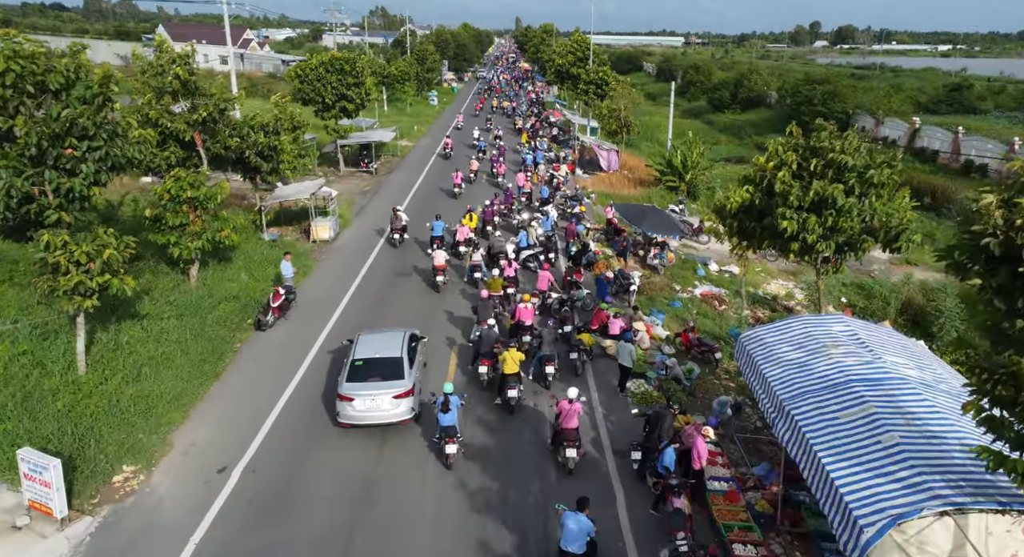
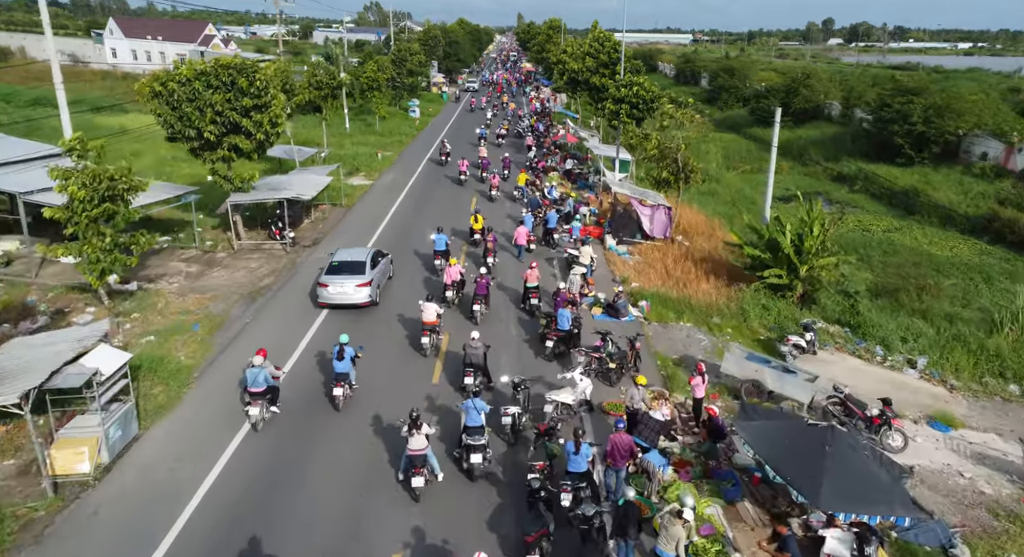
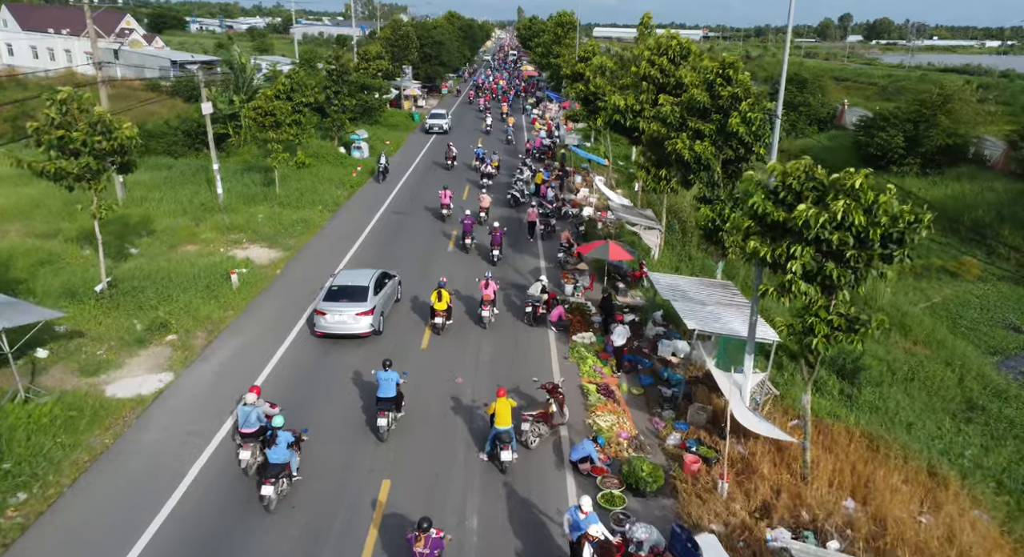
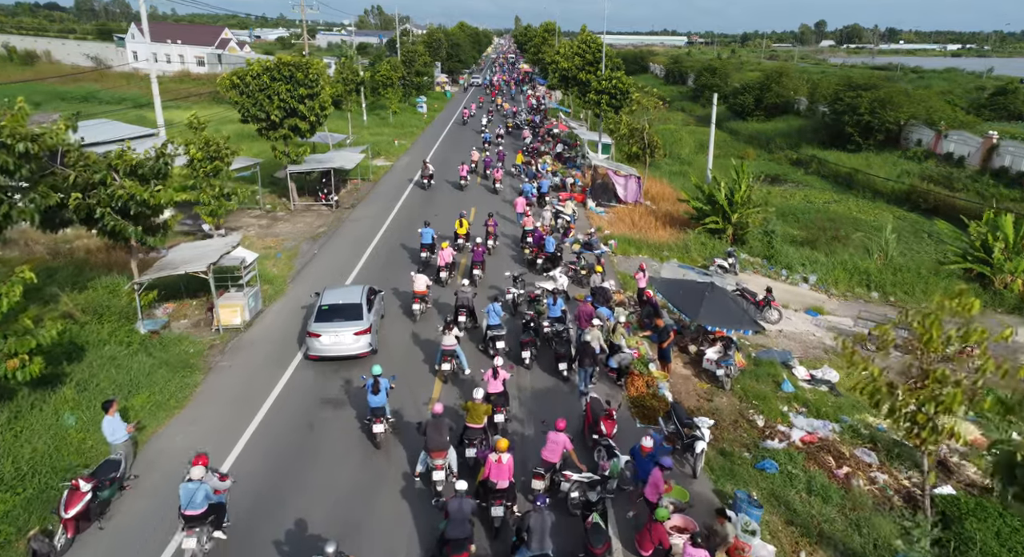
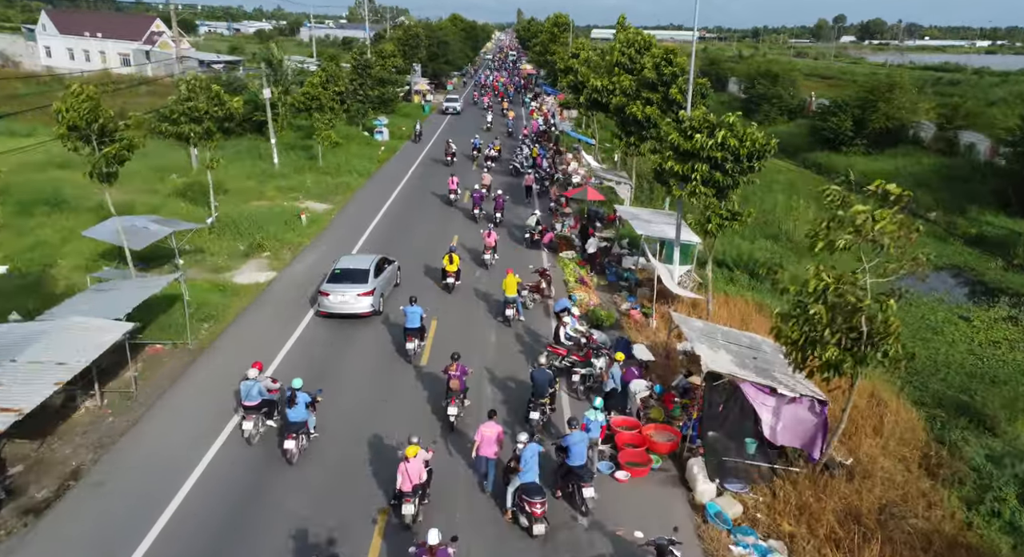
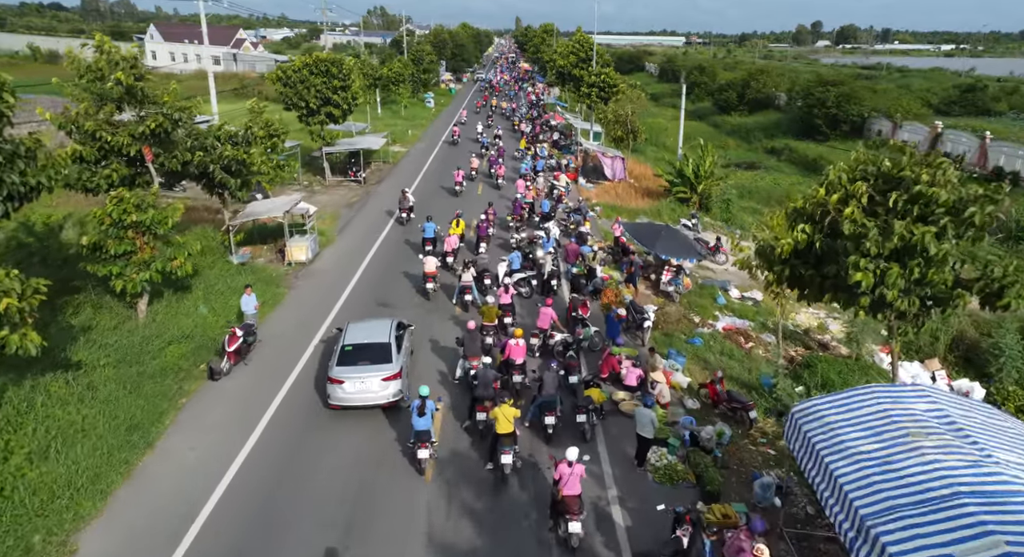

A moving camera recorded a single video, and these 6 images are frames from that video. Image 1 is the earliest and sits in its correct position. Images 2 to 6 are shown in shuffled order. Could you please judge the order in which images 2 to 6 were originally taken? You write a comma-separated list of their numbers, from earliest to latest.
6, 4, 2, 5, 3
